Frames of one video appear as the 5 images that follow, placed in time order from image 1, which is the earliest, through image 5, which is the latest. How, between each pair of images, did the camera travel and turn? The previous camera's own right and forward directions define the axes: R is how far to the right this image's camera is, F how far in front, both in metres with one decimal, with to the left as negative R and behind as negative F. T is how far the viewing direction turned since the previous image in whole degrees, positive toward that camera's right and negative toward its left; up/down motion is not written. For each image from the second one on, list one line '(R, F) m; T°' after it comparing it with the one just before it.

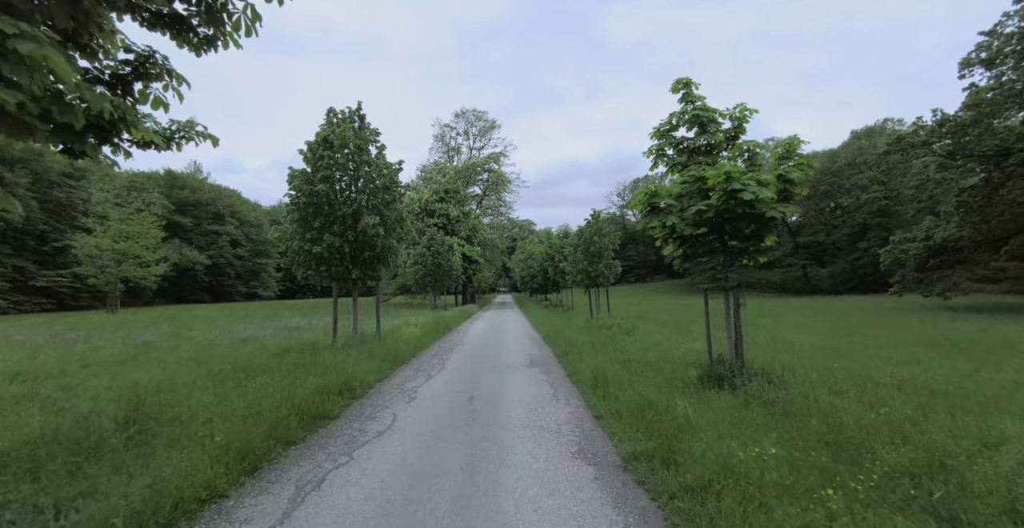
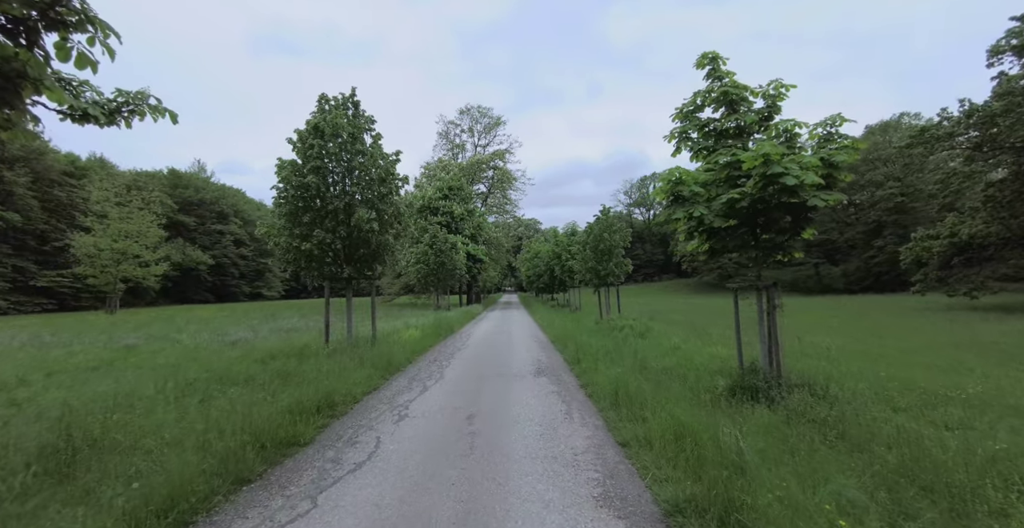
(0.0, +0.9) m; -1°
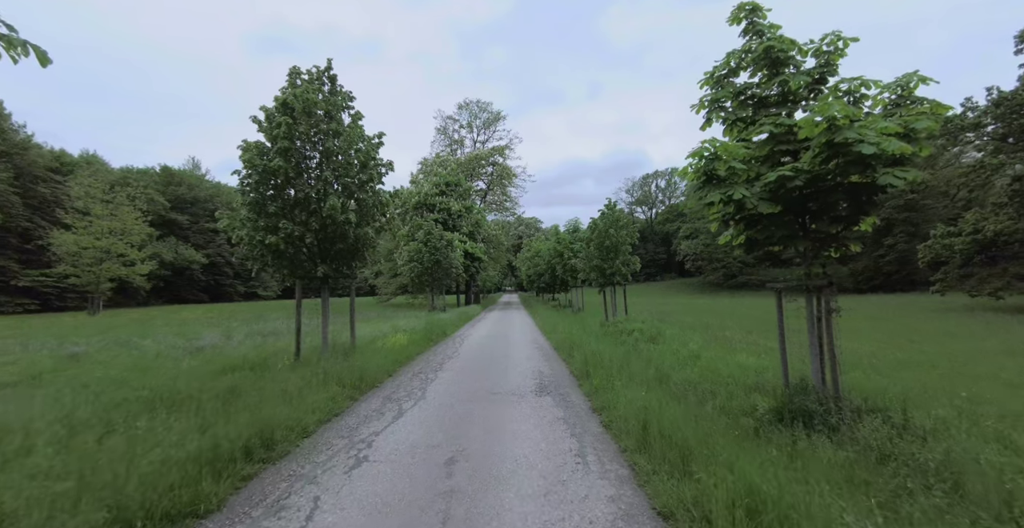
(+0.1, +1.4) m; 0°
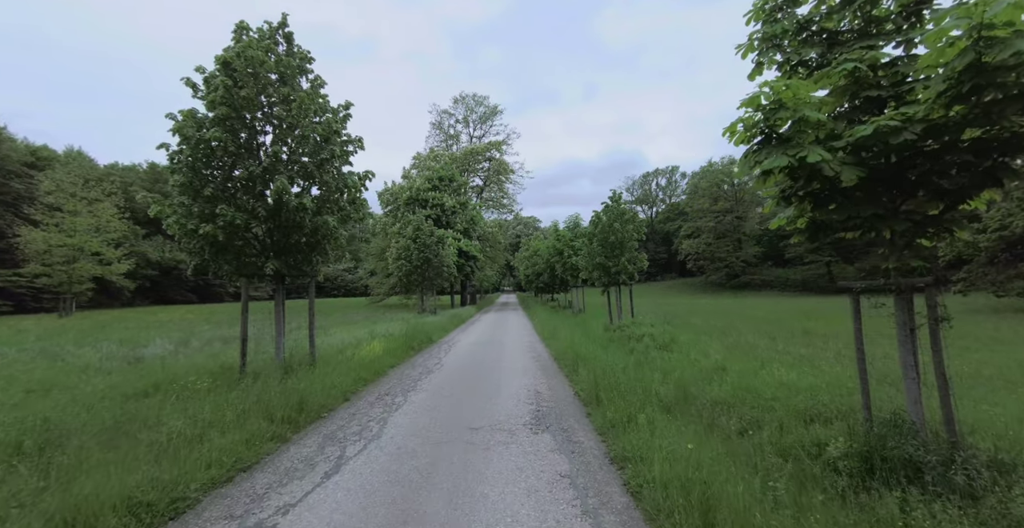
(+0.1, +1.7) m; 0°
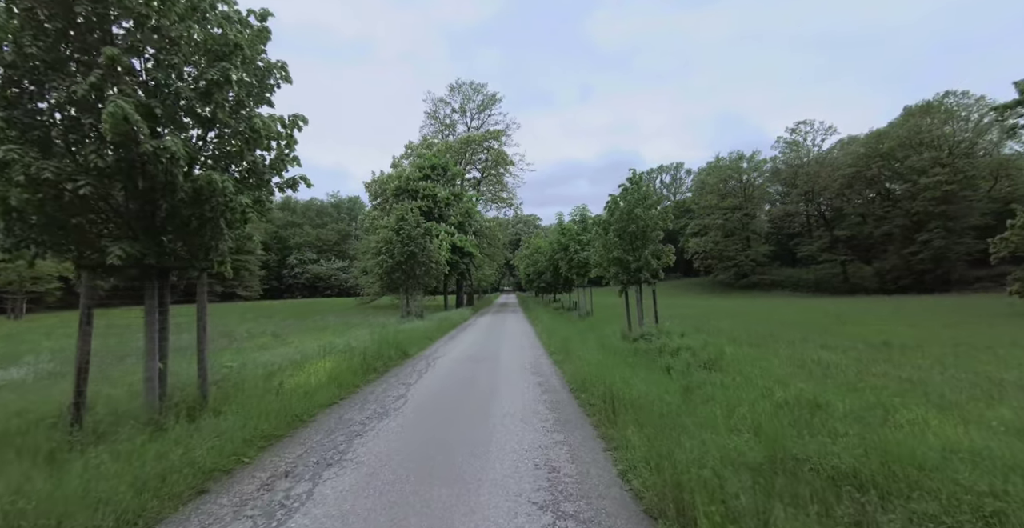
(0.0, +3.0) m; 0°
